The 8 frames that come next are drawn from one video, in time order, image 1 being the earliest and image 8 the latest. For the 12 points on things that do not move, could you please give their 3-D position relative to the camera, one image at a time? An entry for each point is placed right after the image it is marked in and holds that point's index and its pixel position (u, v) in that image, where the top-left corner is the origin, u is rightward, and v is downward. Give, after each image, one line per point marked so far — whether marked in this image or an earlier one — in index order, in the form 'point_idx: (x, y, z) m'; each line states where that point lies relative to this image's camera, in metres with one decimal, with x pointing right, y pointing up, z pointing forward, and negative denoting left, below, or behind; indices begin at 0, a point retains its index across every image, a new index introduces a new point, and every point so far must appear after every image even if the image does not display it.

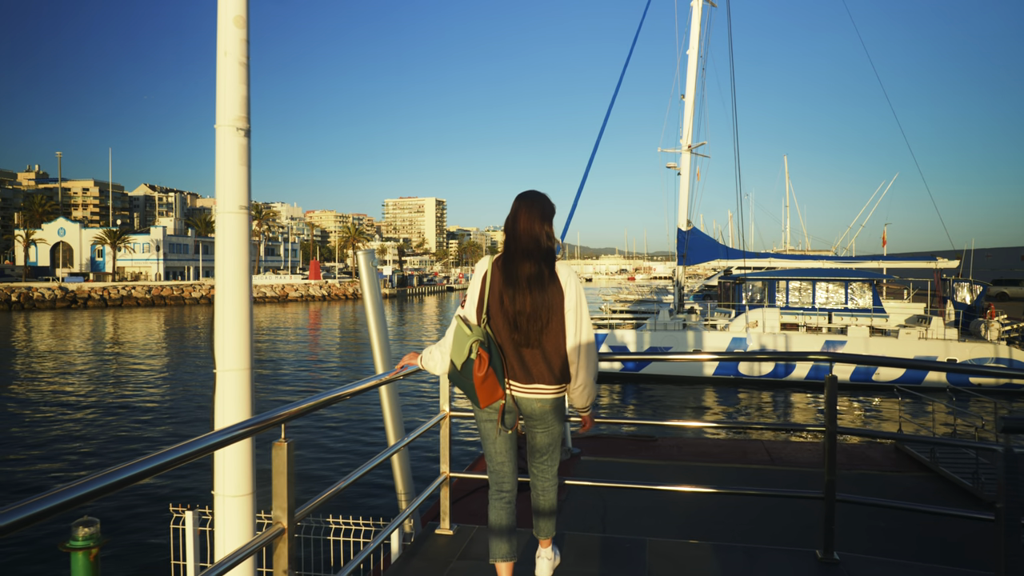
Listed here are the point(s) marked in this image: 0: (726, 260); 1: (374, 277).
0: (+6.3, +0.8, +19.2) m
1: (-0.7, +0.1, +3.3) m
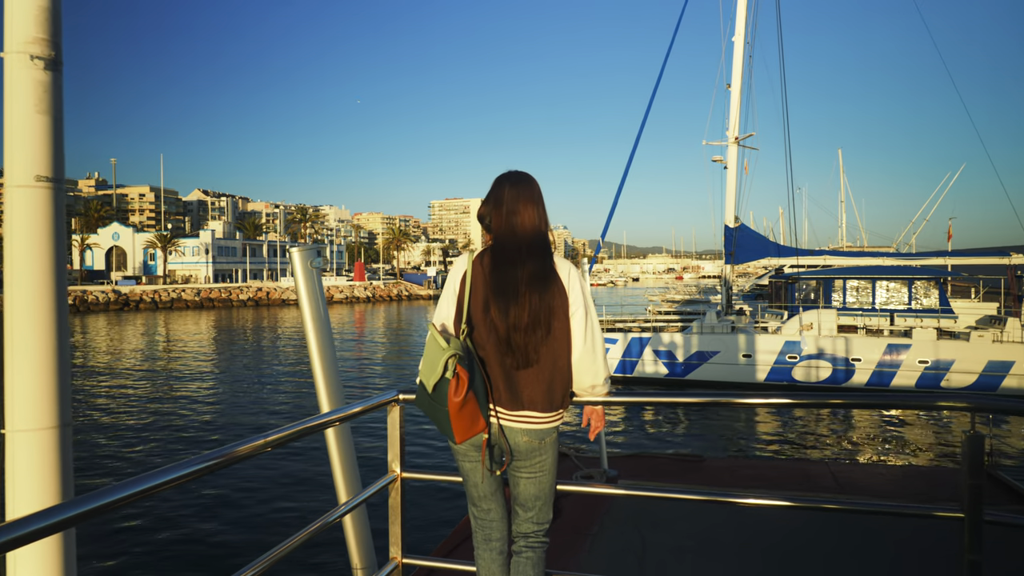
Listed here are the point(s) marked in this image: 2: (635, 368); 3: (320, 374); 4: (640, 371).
0: (+7.3, +0.8, +17.9) m
1: (-0.8, 0.0, +2.5) m
2: (+3.4, -2.2, +18.1) m
3: (-0.7, -0.3, +2.5) m
4: (+3.6, -2.3, +18.0) m
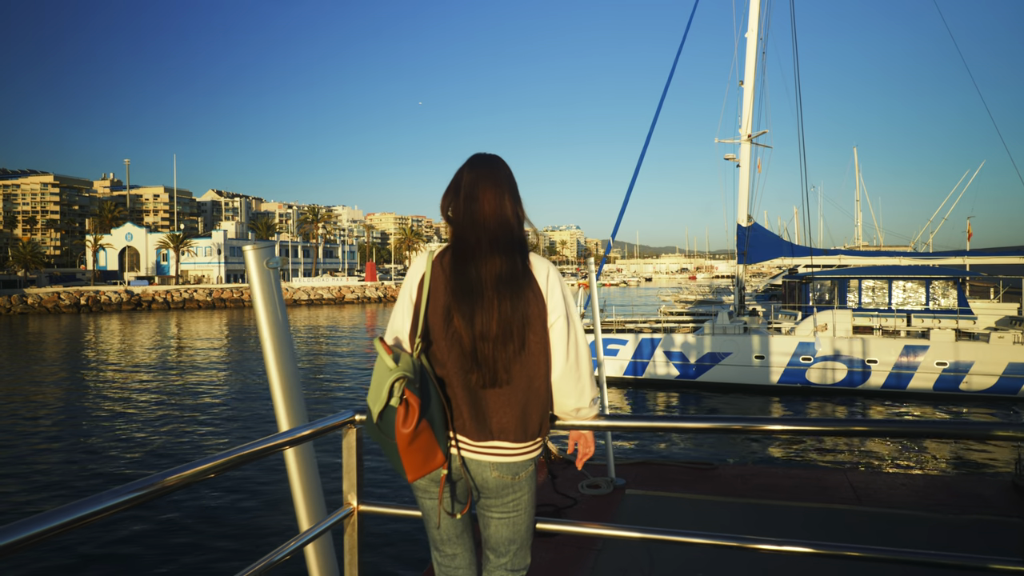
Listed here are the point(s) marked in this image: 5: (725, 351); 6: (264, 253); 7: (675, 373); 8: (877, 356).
0: (+7.5, +0.8, +17.5) m
1: (-0.8, 0.0, +2.3) m
2: (+3.7, -2.2, +17.8) m
3: (-0.8, -0.3, +2.3) m
4: (+3.8, -2.3, +17.7) m
5: (+5.5, -1.6, +16.8) m
6: (-0.9, +0.1, +2.2) m
7: (+4.4, -2.3, +17.5) m
8: (+8.9, -1.6, +15.8) m
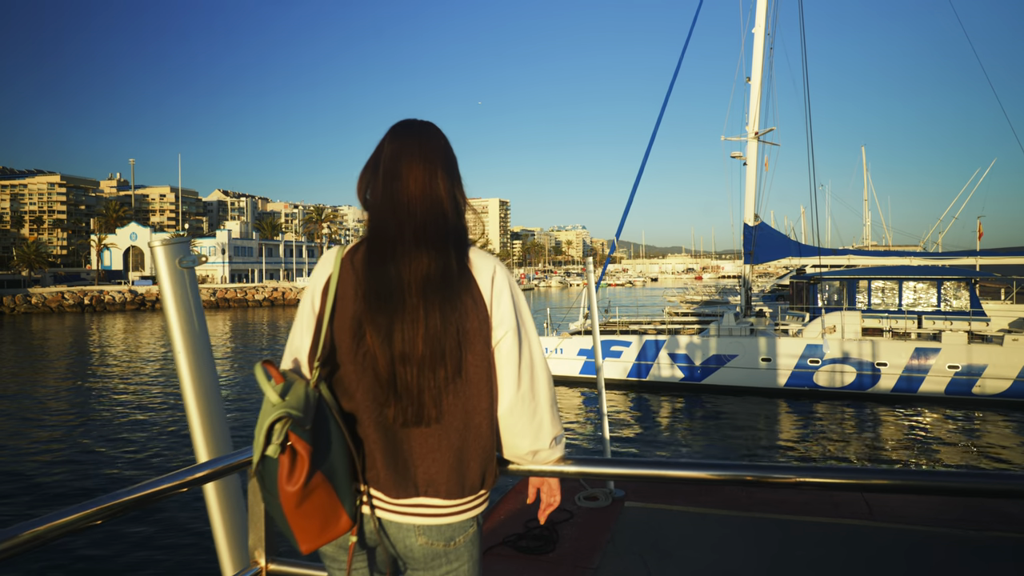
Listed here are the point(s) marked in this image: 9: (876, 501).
0: (+7.6, +0.8, +17.1) m
1: (-0.9, 0.0, +1.9) m
2: (+3.7, -2.2, +17.4) m
3: (-0.9, -0.4, +1.9) m
4: (+3.8, -2.3, +17.3) m
5: (+5.5, -1.7, +16.4) m
6: (-1.0, +0.1, +1.9) m
7: (+4.4, -2.3, +17.0) m
8: (+8.9, -1.7, +15.3) m
9: (+3.9, -2.3, +7.0) m
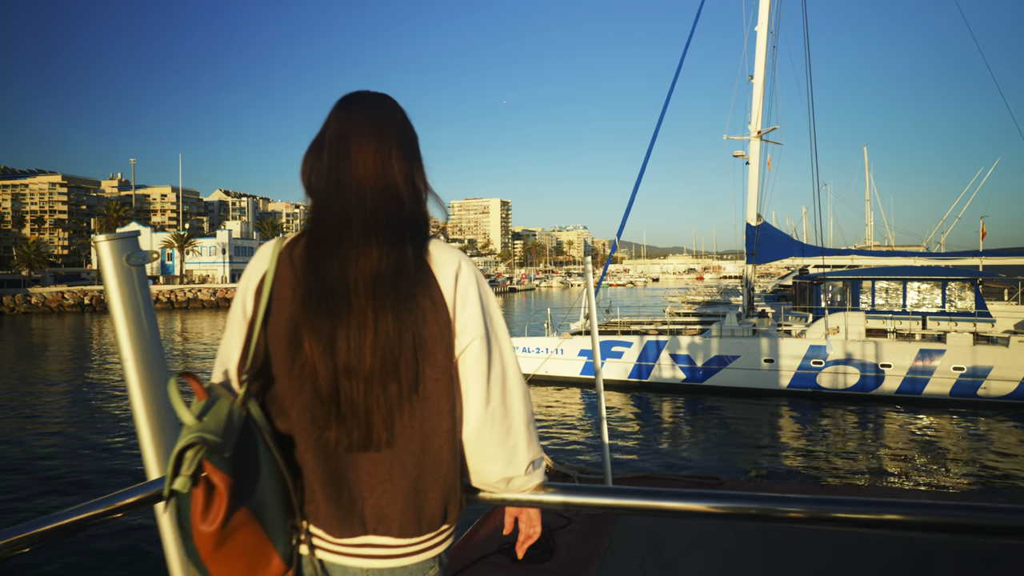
0: (+7.5, +0.8, +16.9) m
1: (-1.0, 0.0, +1.7) m
2: (+3.7, -2.2, +17.2) m
3: (-1.0, -0.4, +1.7) m
4: (+3.8, -2.3, +17.1) m
5: (+5.5, -1.7, +16.2) m
6: (-1.0, +0.1, +1.7) m
7: (+4.4, -2.3, +16.9) m
8: (+8.9, -1.7, +15.1) m
9: (+3.9, -2.3, +6.8) m
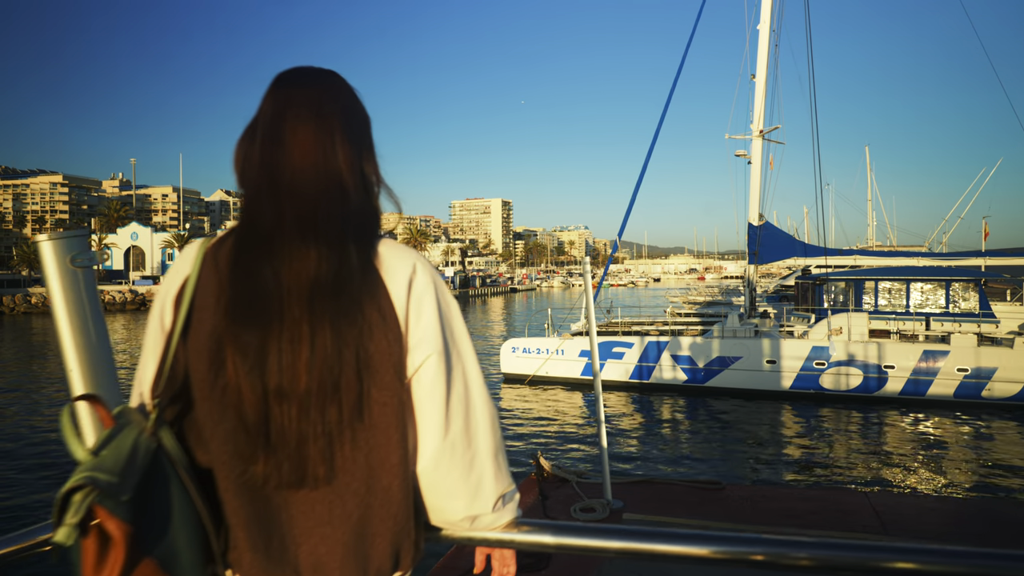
0: (+7.5, +0.7, +16.7) m
1: (-1.0, 0.0, +1.6) m
2: (+3.7, -2.3, +17.1) m
3: (-1.0, -0.4, +1.6) m
4: (+3.8, -2.3, +17.0) m
5: (+5.5, -1.7, +16.0) m
6: (-1.1, +0.1, +1.5) m
7: (+4.4, -2.3, +16.7) m
8: (+8.8, -1.7, +15.0) m
9: (+3.8, -2.3, +6.6) m
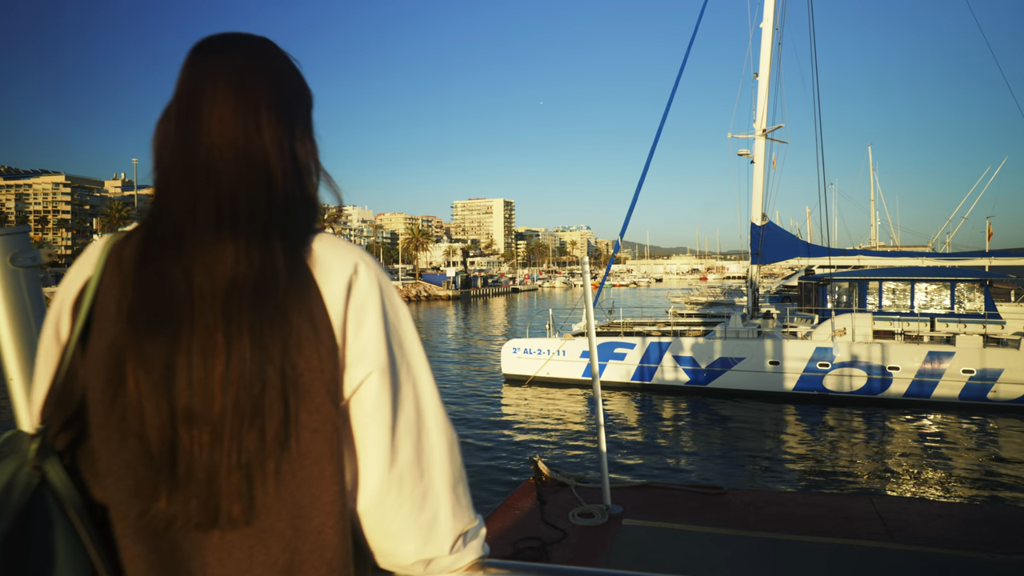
0: (+7.6, +0.7, +16.5) m
1: (-1.1, 0.0, +1.4) m
2: (+3.7, -2.3, +16.9) m
3: (-1.1, -0.4, +1.4) m
4: (+3.8, -2.4, +16.8) m
5: (+5.5, -1.7, +15.9) m
6: (-1.1, +0.1, +1.4) m
7: (+4.4, -2.3, +16.5) m
8: (+8.8, -1.7, +14.8) m
9: (+3.8, -2.3, +6.5) m
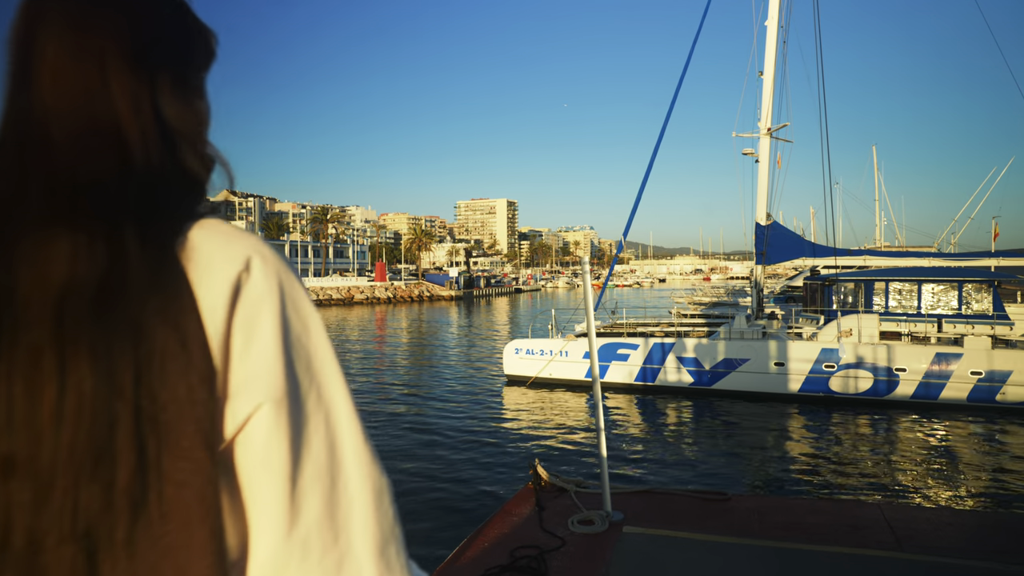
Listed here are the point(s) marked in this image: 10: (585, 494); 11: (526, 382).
0: (+7.6, +0.7, +16.3) m
1: (-1.1, 0.0, +1.3) m
2: (+3.7, -2.3, +16.7) m
3: (-1.1, -0.4, +1.2) m
4: (+3.8, -2.4, +16.6) m
5: (+5.6, -1.7, +15.6) m
6: (-1.1, +0.1, +1.2) m
7: (+4.4, -2.3, +16.3) m
8: (+8.9, -1.7, +14.6) m
9: (+3.8, -2.3, +6.3) m
10: (+0.8, -2.3, +7.1) m
11: (+0.4, -2.6, +17.8) m
